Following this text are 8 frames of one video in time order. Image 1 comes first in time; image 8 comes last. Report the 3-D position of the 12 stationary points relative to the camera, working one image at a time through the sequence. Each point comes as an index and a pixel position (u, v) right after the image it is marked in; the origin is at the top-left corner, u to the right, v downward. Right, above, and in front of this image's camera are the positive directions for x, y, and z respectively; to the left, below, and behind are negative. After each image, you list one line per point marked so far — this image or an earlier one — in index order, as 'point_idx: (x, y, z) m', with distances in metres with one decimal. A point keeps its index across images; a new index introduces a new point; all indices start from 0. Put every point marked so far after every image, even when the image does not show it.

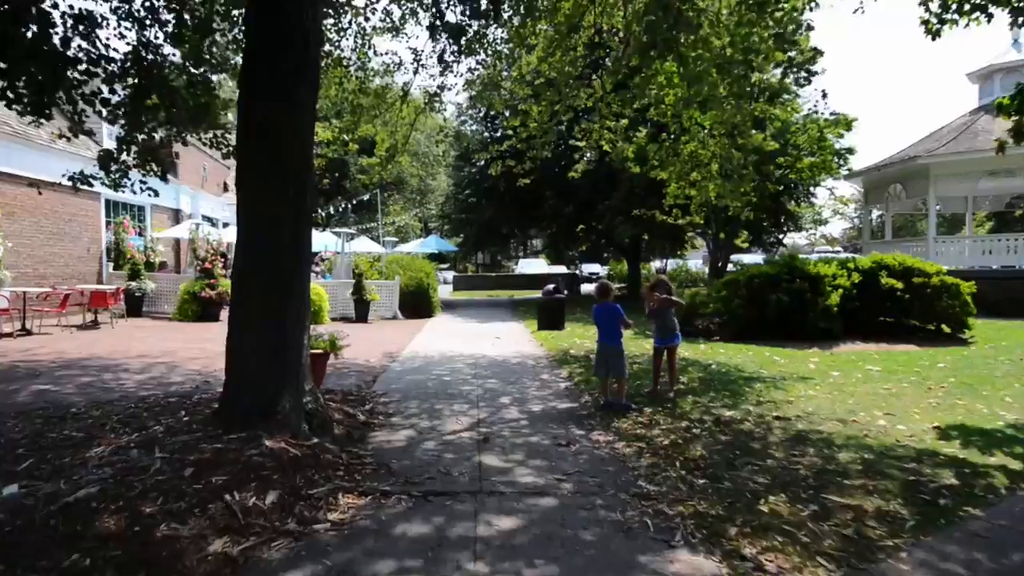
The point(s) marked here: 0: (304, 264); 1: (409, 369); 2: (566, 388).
0: (-1.9, +0.2, +6.3) m
1: (-1.6, -1.3, +10.8) m
2: (+0.7, -1.4, +9.1) m
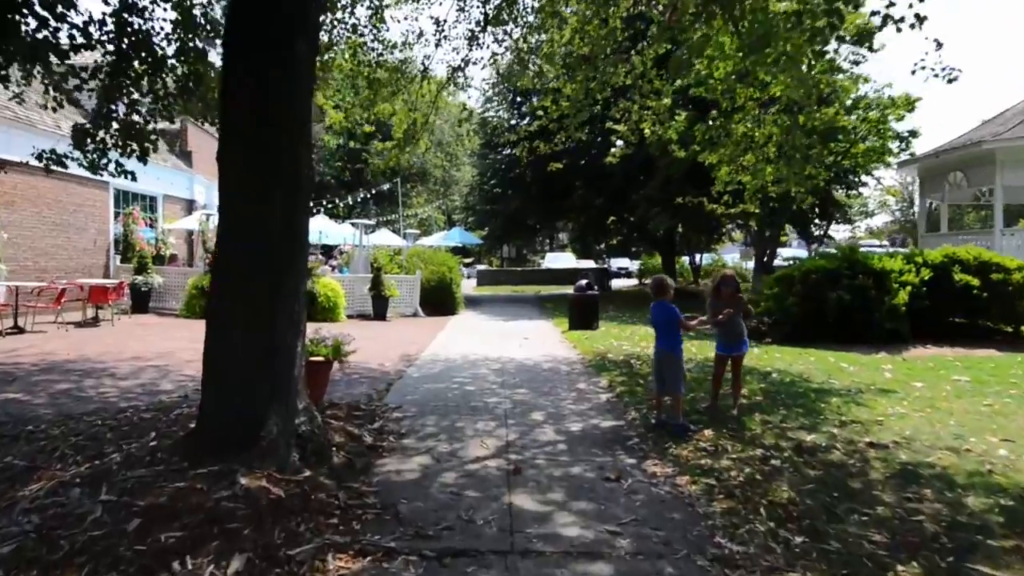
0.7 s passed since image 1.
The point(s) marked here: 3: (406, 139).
0: (-1.6, +0.2, +5.2) m
1: (-1.2, -1.2, +9.7) m
2: (+1.1, -1.3, +7.9) m
3: (-1.9, +2.6, +11.7) m
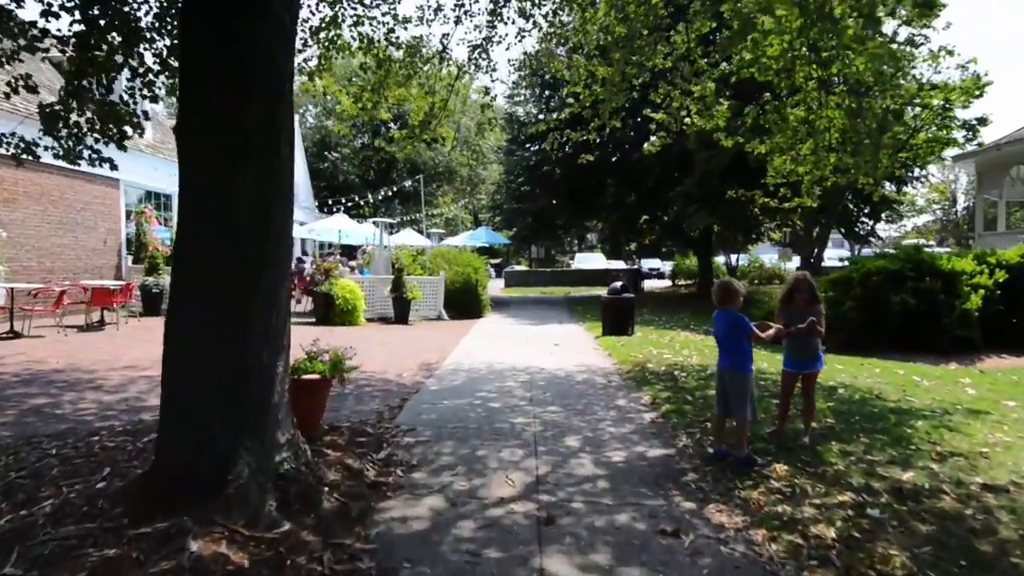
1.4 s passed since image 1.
0: (-1.4, +0.1, +4.2) m
1: (-0.8, -1.3, +8.7) m
2: (+1.4, -1.4, +6.8) m
3: (-1.5, +2.5, +10.7) m
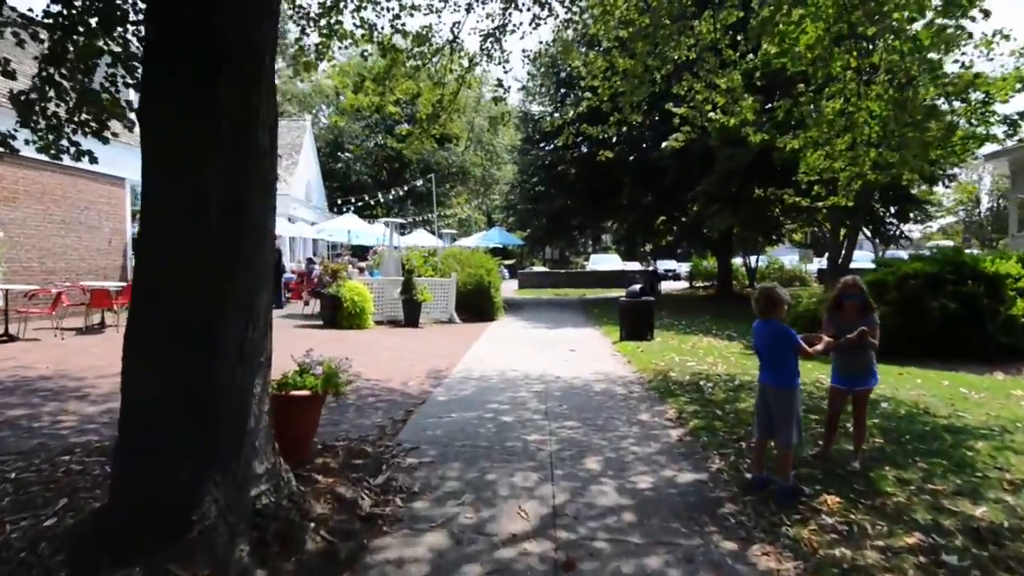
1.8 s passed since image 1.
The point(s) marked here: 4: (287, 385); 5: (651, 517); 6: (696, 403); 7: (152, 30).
0: (-1.3, +0.1, +3.7) m
1: (-0.6, -1.3, +8.1) m
2: (+1.5, -1.4, +6.2) m
3: (-1.3, +2.5, +10.1) m
4: (-1.7, -0.7, +4.8) m
5: (+0.9, -1.5, +4.4) m
6: (+2.1, -1.3, +7.7) m
7: (-1.8, +1.3, +3.5) m
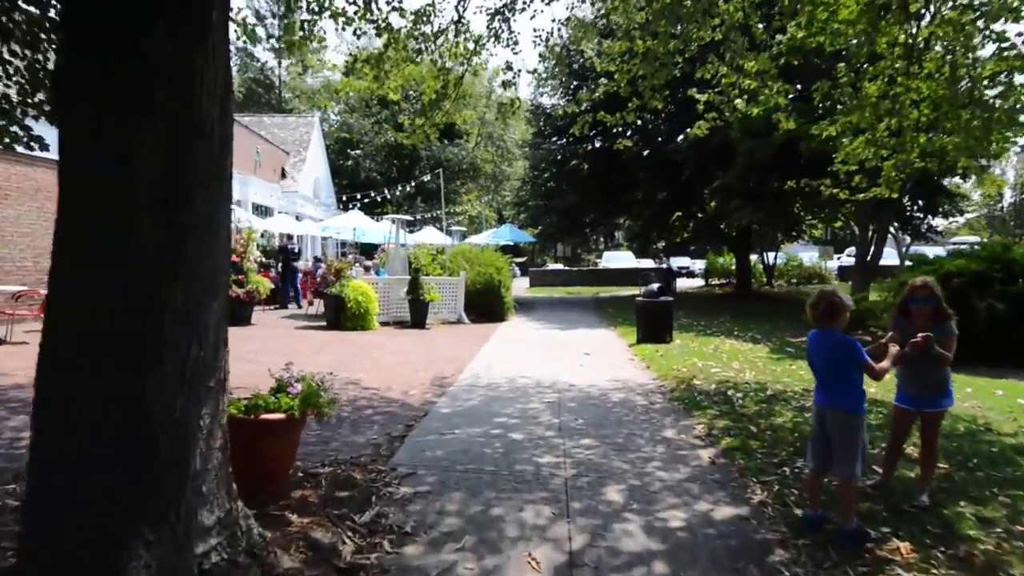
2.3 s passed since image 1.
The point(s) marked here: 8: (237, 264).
0: (-1.3, +0.1, +3.0) m
1: (-0.5, -1.3, +7.4) m
2: (+1.6, -1.4, +5.4) m
3: (-1.1, +2.5, +9.4) m
4: (-1.6, -0.7, +4.1) m
5: (+1.0, -1.5, +3.7) m
6: (+2.2, -1.3, +7.0) m
7: (-1.8, +1.3, +2.8) m
8: (-6.1, +0.5, +14.9) m
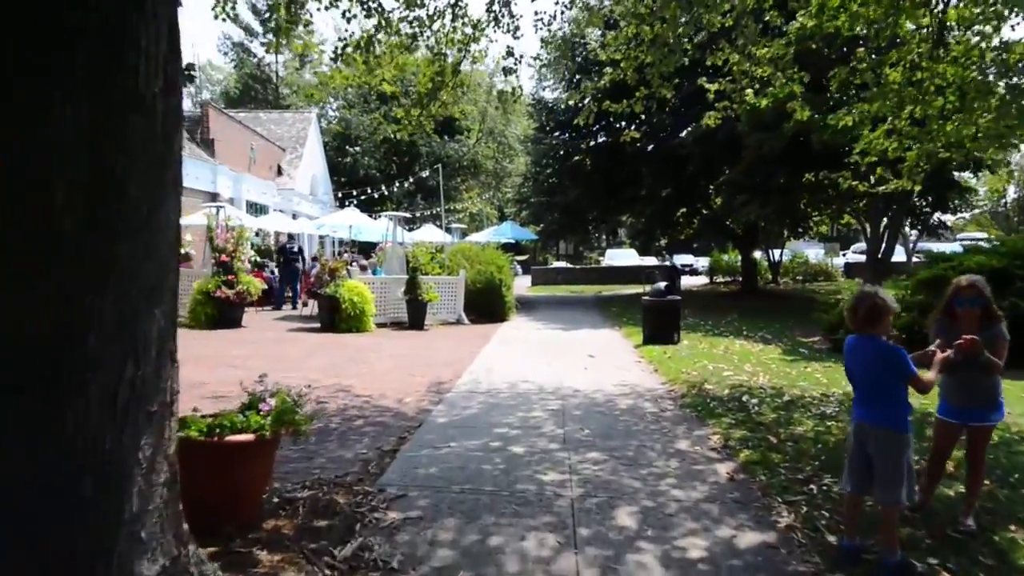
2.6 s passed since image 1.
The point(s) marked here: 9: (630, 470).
0: (-1.3, +0.1, +2.5) m
1: (-0.5, -1.3, +6.9) m
2: (+1.6, -1.4, +5.0) m
3: (-1.1, +2.5, +8.9) m
4: (-1.6, -0.7, +3.7) m
5: (+1.0, -1.5, +3.2) m
6: (+2.2, -1.3, +6.5) m
7: (-1.8, +1.3, +2.3) m
8: (-6.0, +0.5, +14.4) m
9: (+0.9, -1.4, +5.3) m
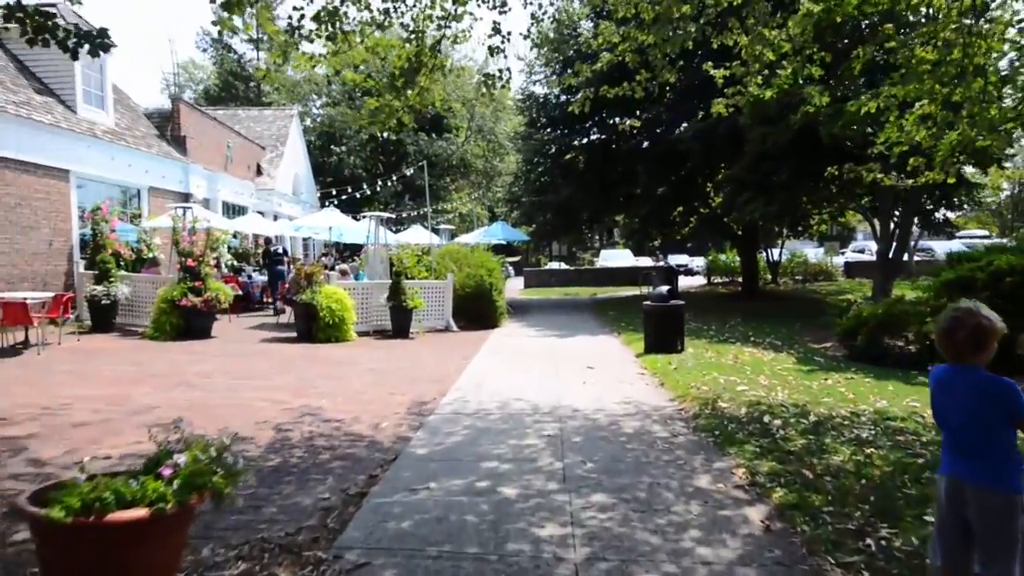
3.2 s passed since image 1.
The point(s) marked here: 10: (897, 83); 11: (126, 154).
0: (-1.4, 0.0, +1.5) m
1: (-0.6, -1.4, +6.0) m
2: (+1.5, -1.5, +4.1) m
3: (-1.3, +2.4, +8.0) m
4: (-1.7, -0.8, +2.7) m
5: (+0.9, -1.6, +2.3) m
6: (+2.1, -1.4, +5.6) m
7: (-1.9, +1.2, +1.4) m
8: (-6.2, +0.4, +13.4) m
9: (+0.9, -1.5, +4.4) m
10: (+4.3, +2.3, +7.5) m
11: (-9.7, +3.4, +17.2) m
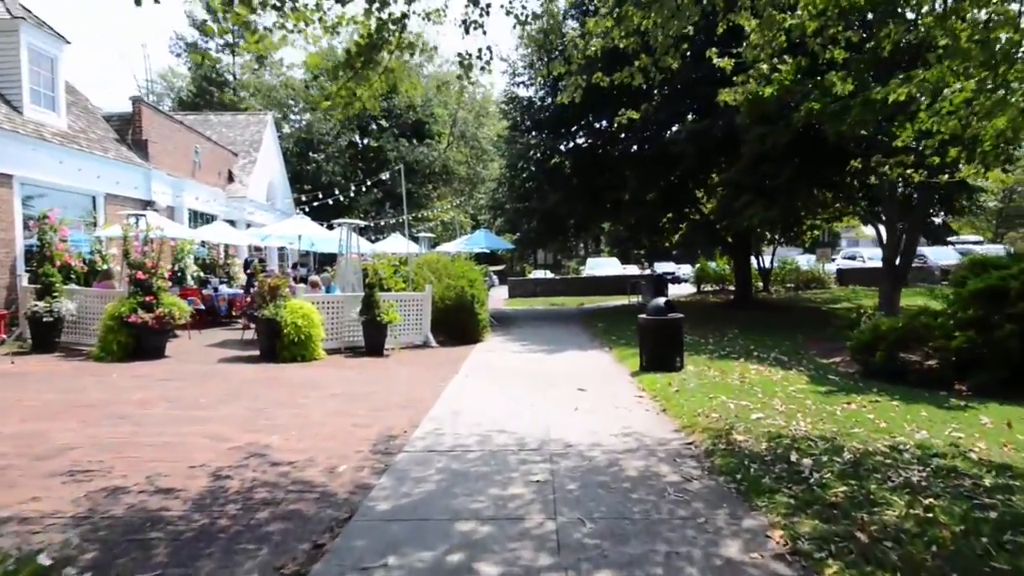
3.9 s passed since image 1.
0: (-1.4, -0.1, +0.5) m
1: (-0.7, -1.6, +4.9) m
2: (+1.5, -1.6, +3.0) m
3: (-1.5, +2.2, +7.0) m
4: (-1.7, -0.9, +1.6) m
5: (+0.9, -1.7, +1.3) m
6: (+2.0, -1.5, +4.6) m
7: (-1.9, +1.1, +0.3) m
8: (-6.5, +0.1, +12.2) m
9: (+0.8, -1.6, +3.4) m
10: (+4.1, +2.1, +6.6) m
11: (-10.1, +3.1, +15.9) m
